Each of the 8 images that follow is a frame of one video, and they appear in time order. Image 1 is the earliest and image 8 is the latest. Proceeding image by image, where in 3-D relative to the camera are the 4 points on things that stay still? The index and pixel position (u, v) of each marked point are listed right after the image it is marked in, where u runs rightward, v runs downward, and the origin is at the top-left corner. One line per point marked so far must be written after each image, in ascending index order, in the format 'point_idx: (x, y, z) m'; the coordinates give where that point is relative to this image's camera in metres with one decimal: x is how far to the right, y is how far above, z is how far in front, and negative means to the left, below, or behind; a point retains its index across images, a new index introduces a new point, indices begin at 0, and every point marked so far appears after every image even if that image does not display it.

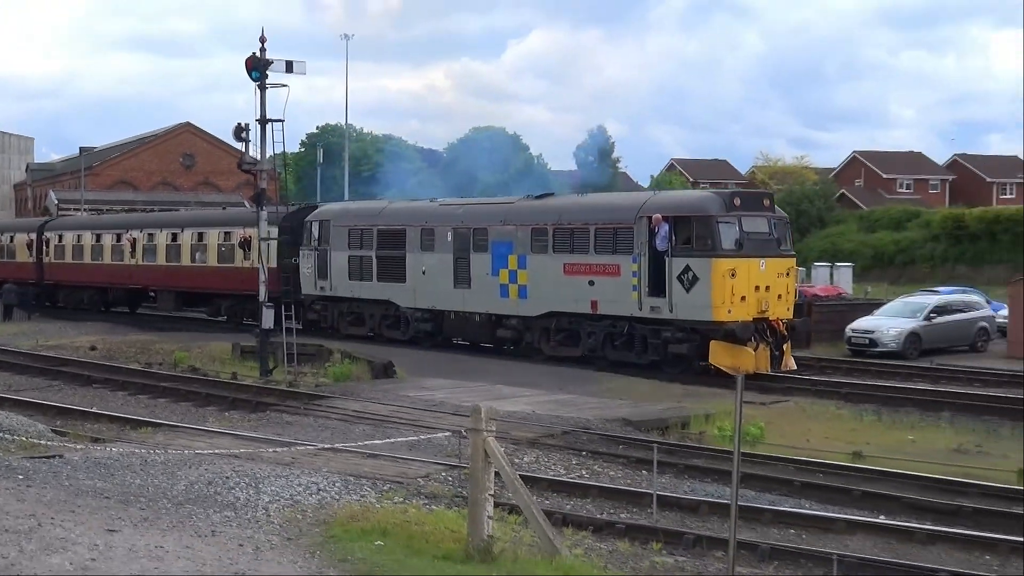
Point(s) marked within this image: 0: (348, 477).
0: (-2.2, -1.9, +8.5) m
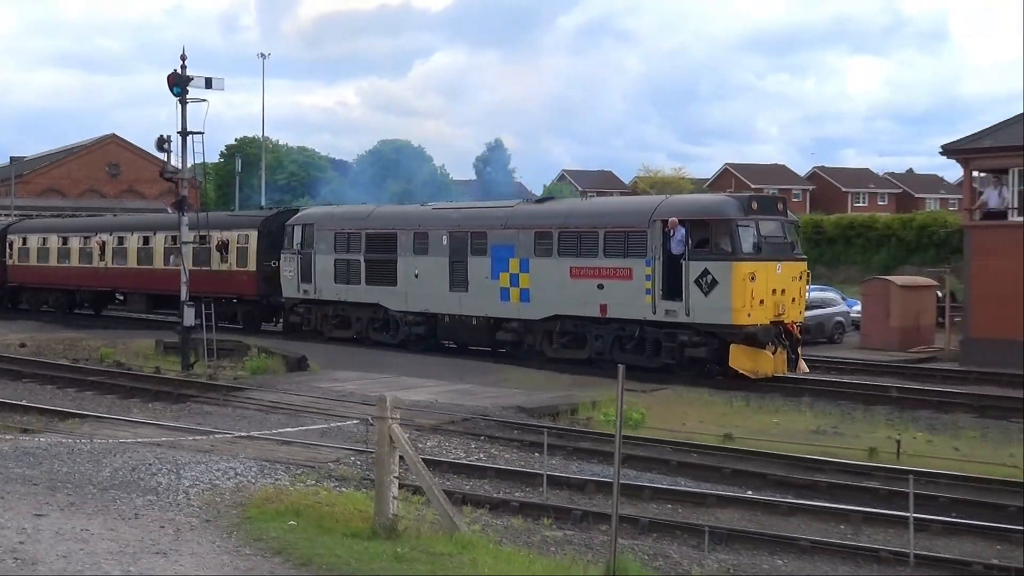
0: (-2.9, -1.9, +9.2) m
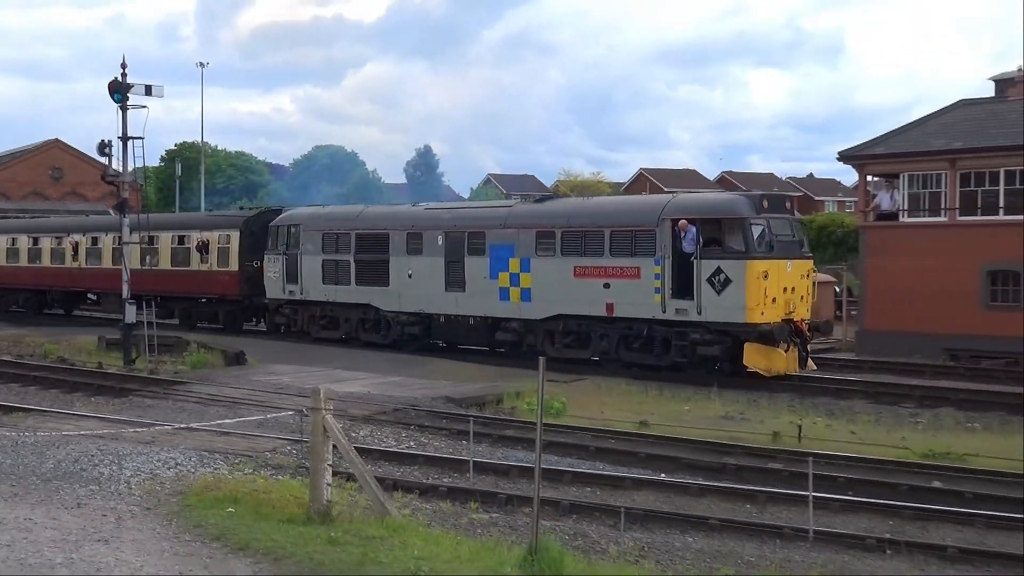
0: (-3.7, -1.9, +9.5) m
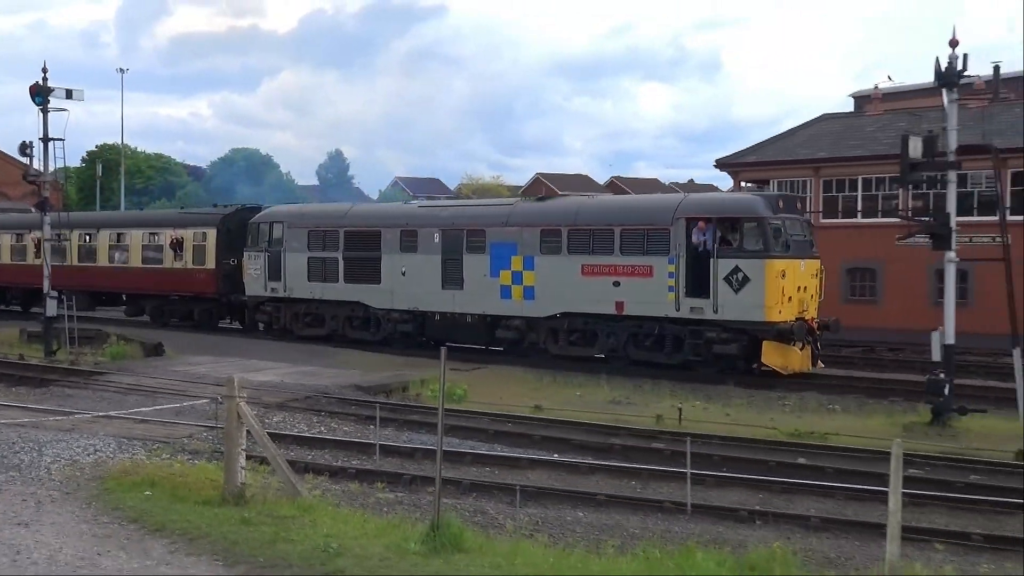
0: (-4.7, -1.9, +9.8) m
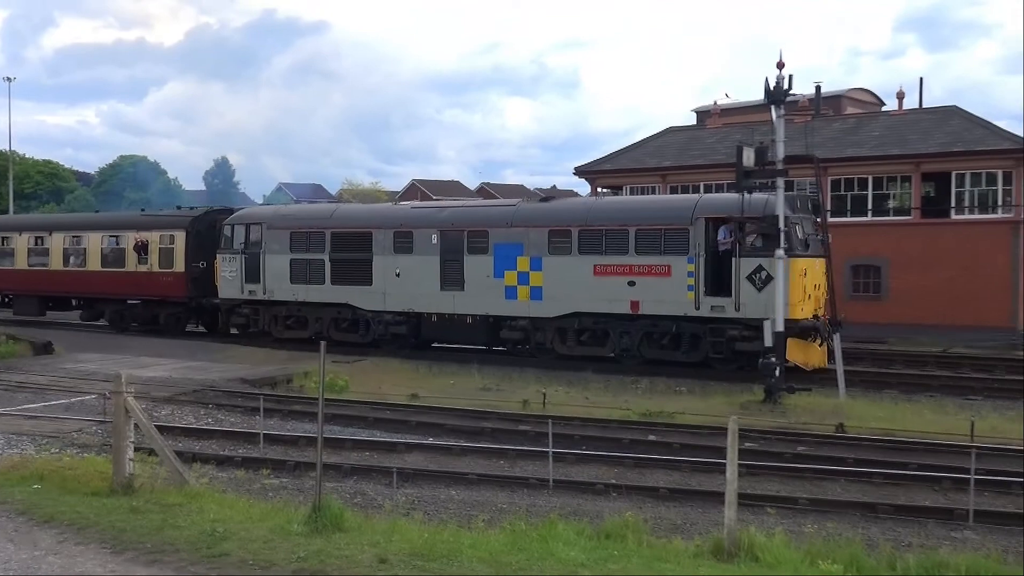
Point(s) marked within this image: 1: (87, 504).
0: (-6.1, -1.9, +10.1) m
1: (-4.2, -2.1, +7.9) m
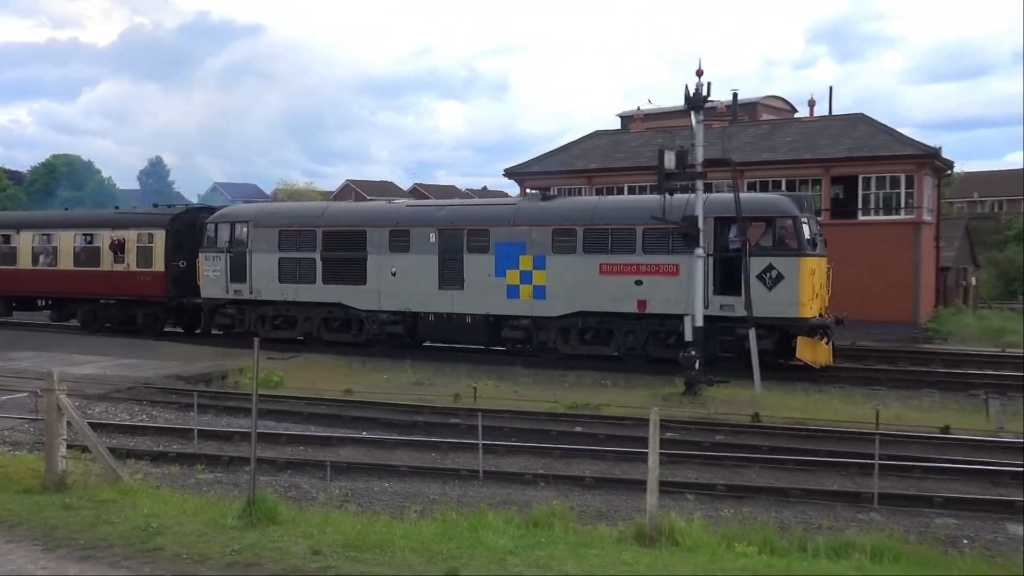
0: (-7.0, -1.9, +10.0) m
1: (-4.9, -2.1, +8.0) m
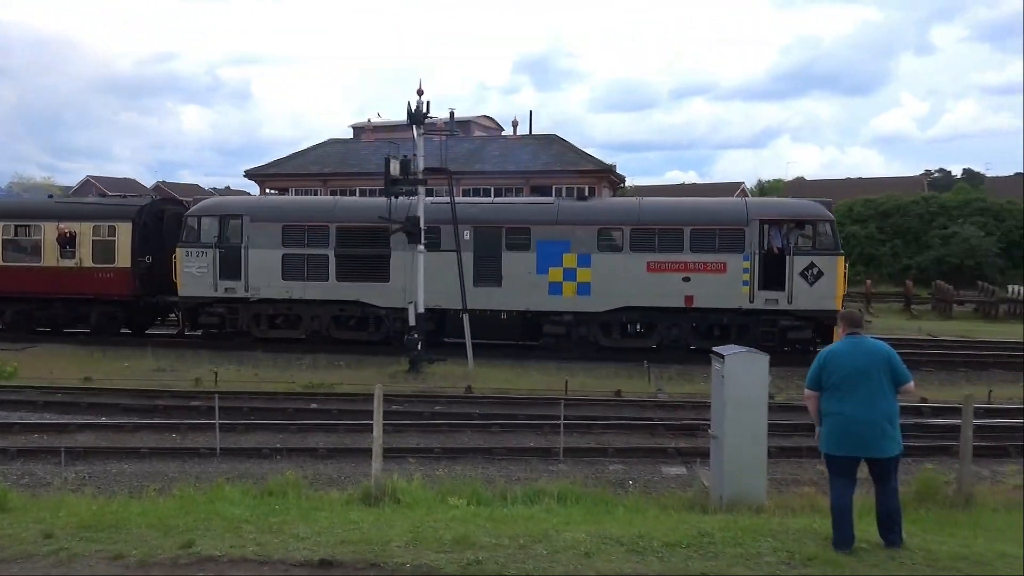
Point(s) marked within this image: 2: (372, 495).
0: (-10.2, -1.8, +9.0) m
1: (-7.7, -2.1, +7.6) m
2: (-1.7, -2.5, +9.7) m
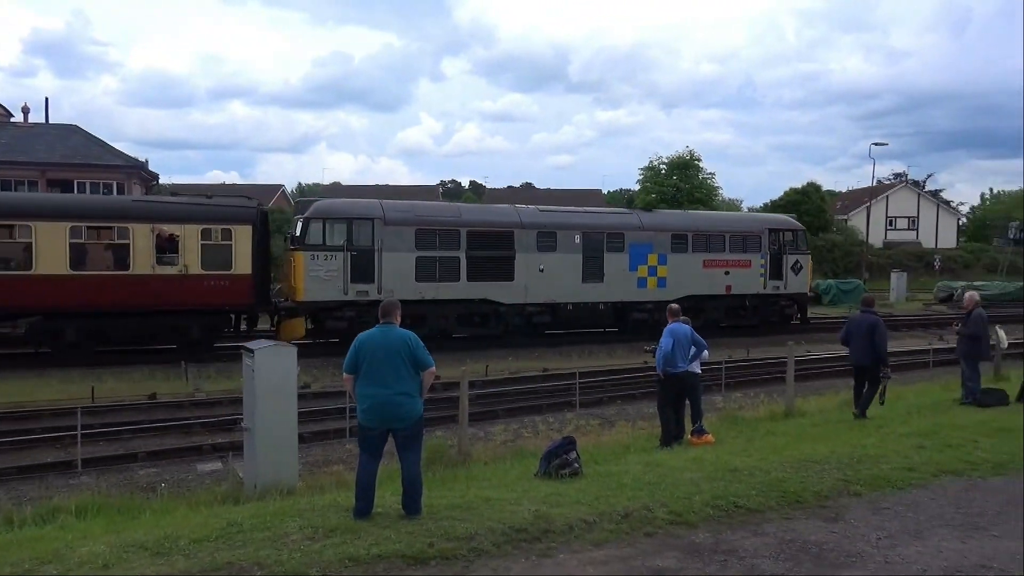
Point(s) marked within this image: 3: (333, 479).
0: (-13.9, -2.1, +3.2) m
1: (-11.0, -2.3, +3.2) m
2: (-6.9, -2.6, +8.1) m
3: (-2.5, -2.7, +11.2) m
